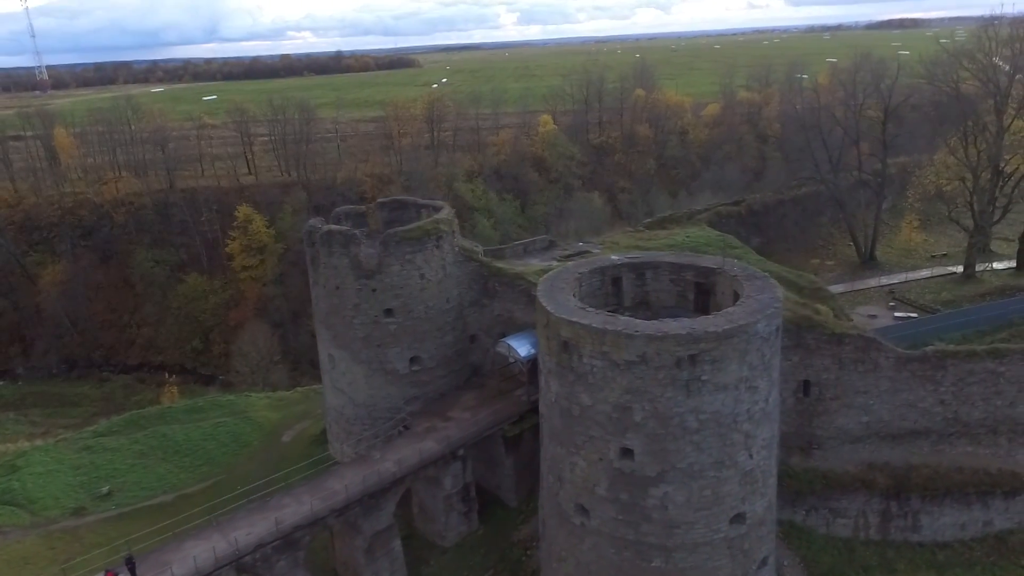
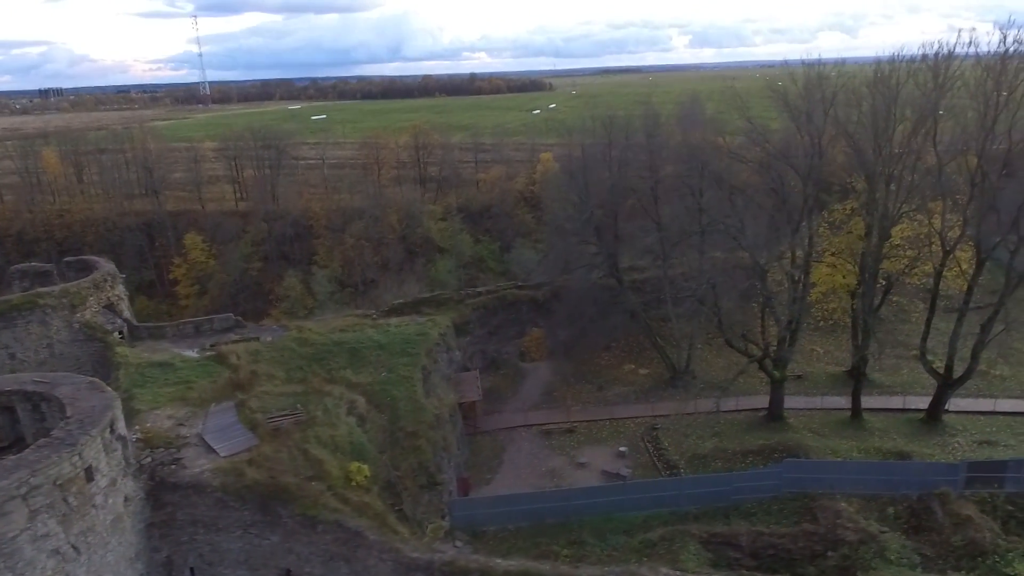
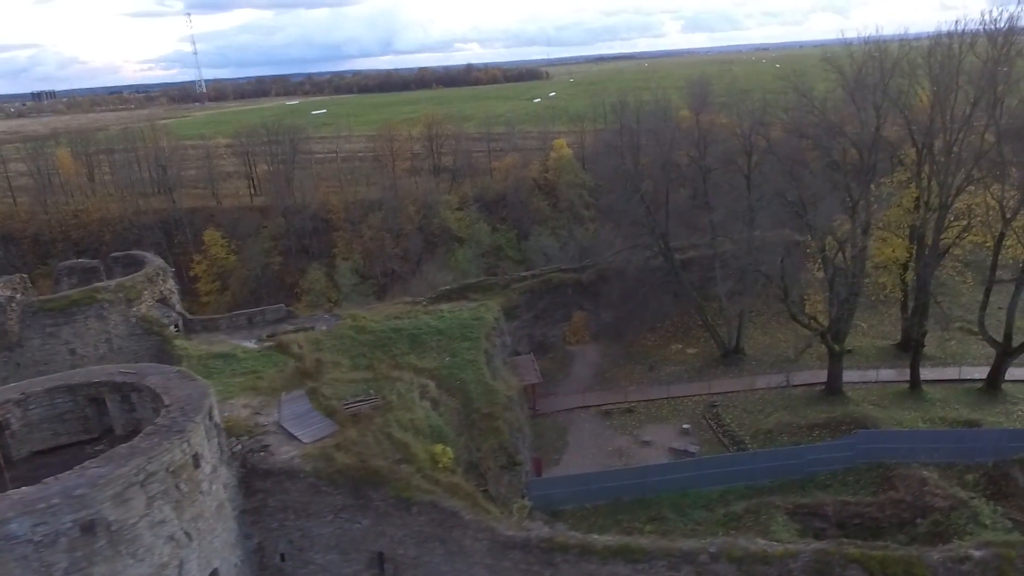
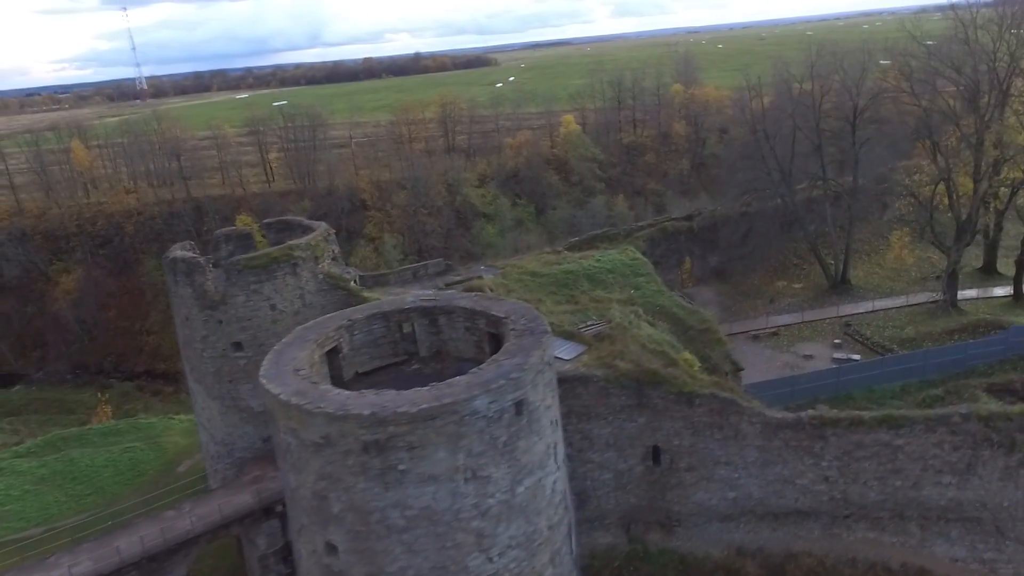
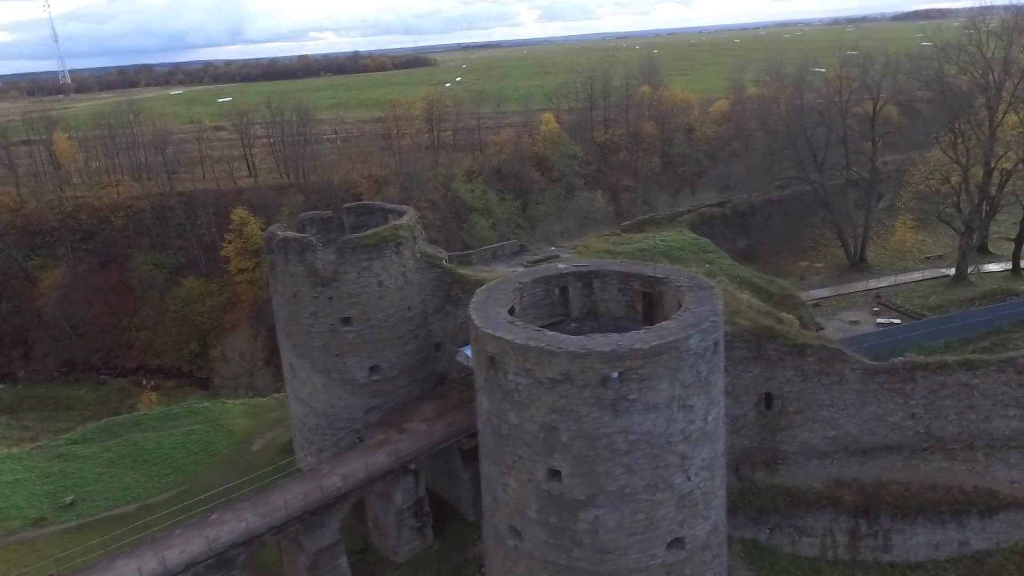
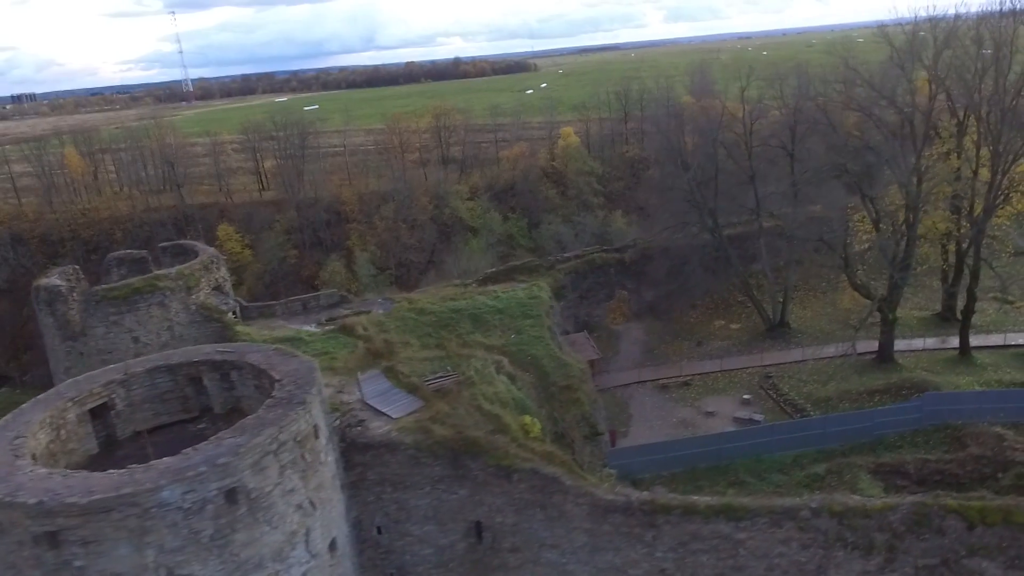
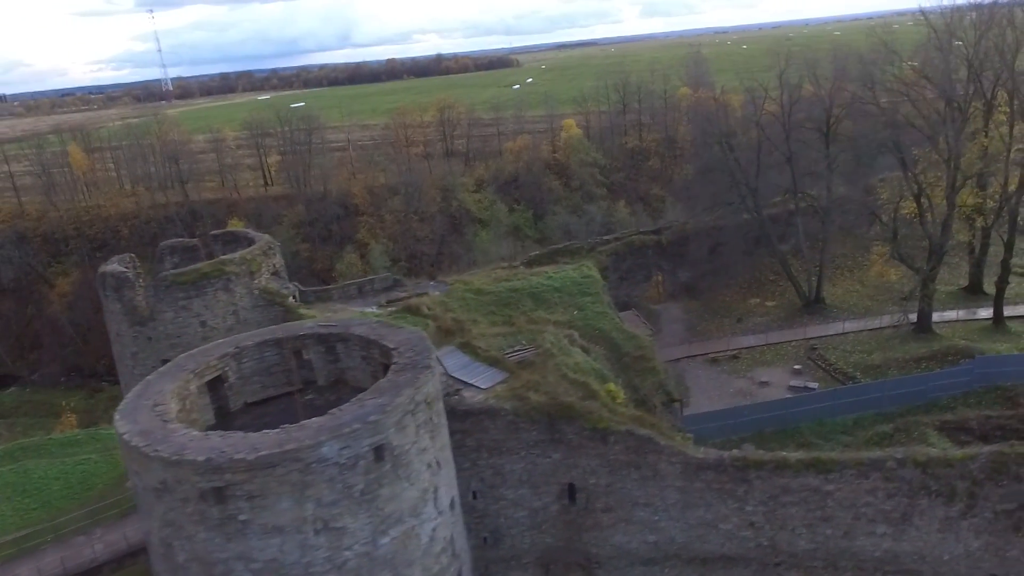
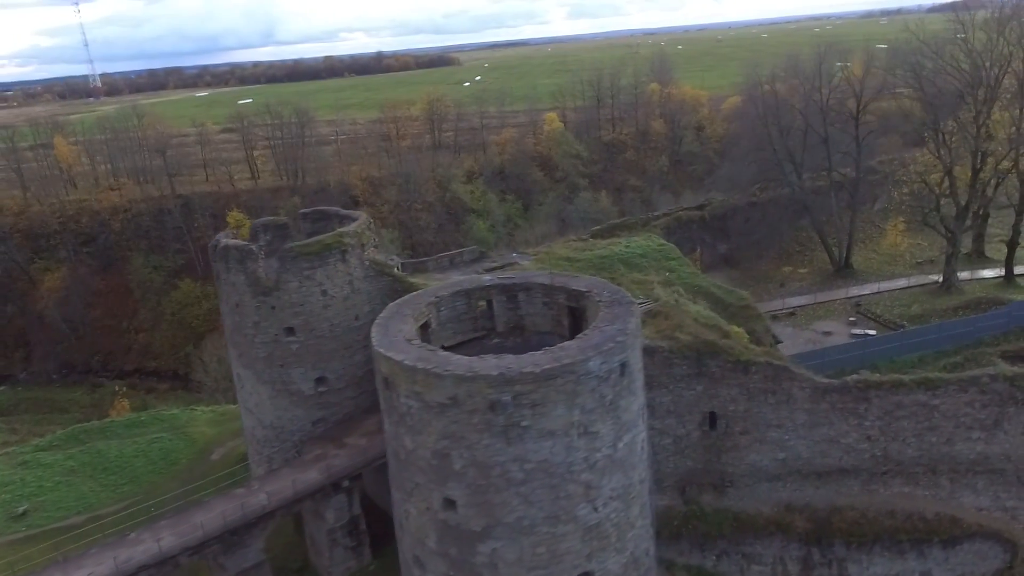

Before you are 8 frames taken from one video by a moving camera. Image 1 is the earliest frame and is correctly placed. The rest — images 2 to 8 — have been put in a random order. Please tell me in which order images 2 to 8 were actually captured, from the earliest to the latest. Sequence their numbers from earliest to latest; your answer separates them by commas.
5, 8, 4, 7, 6, 3, 2
